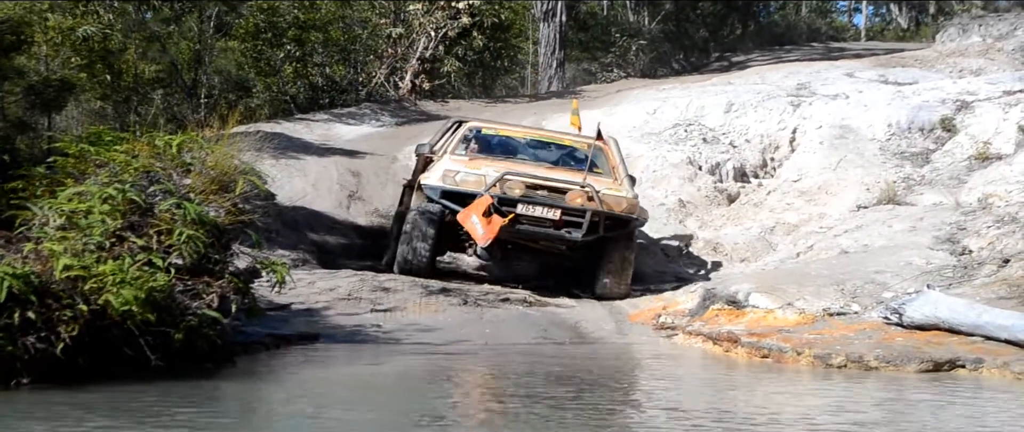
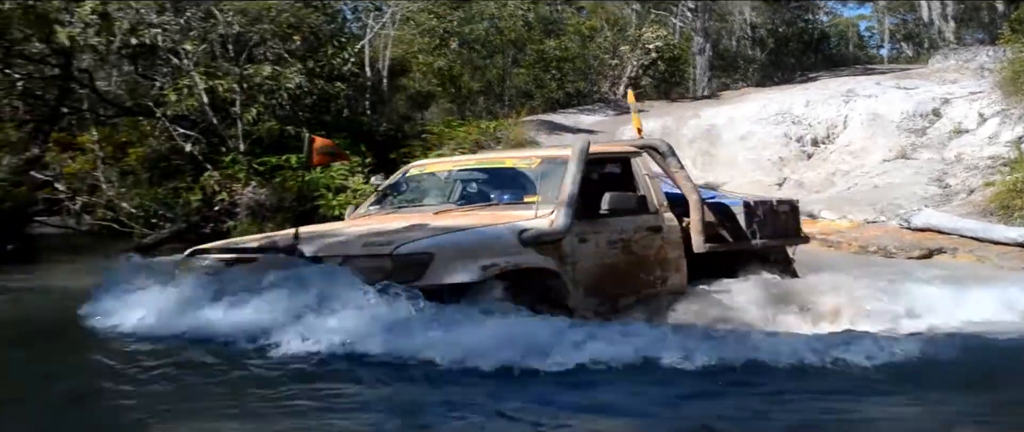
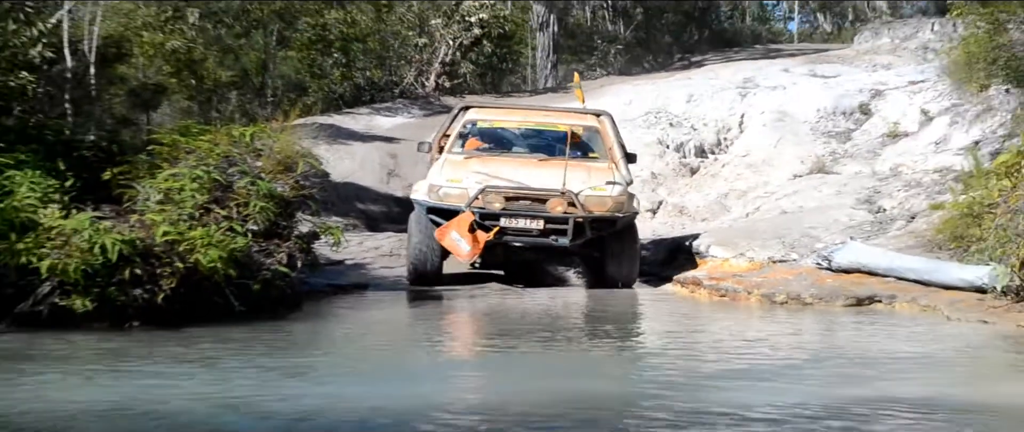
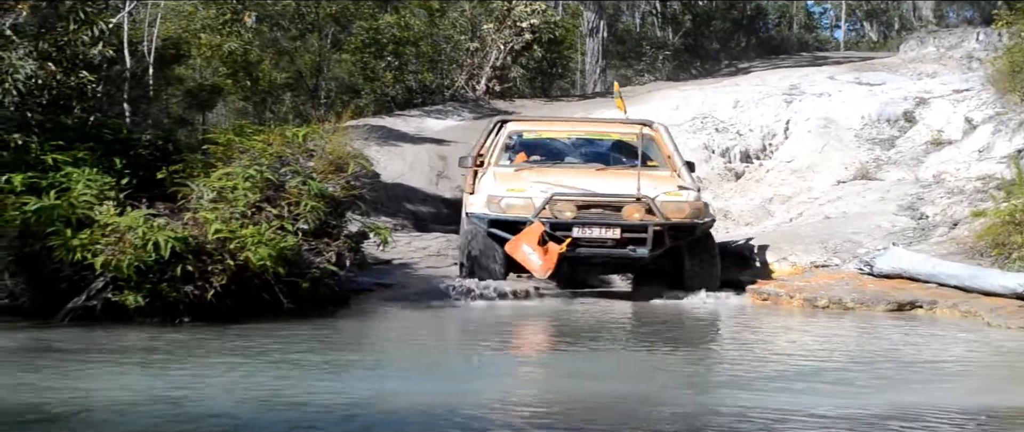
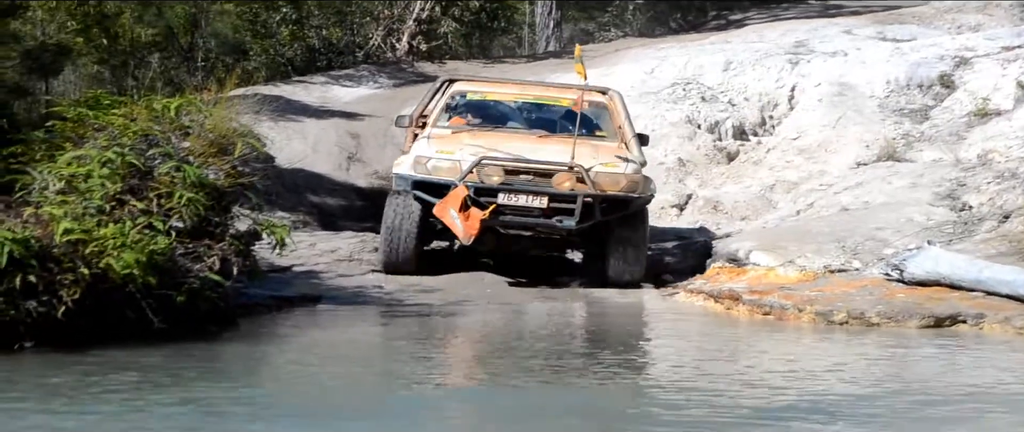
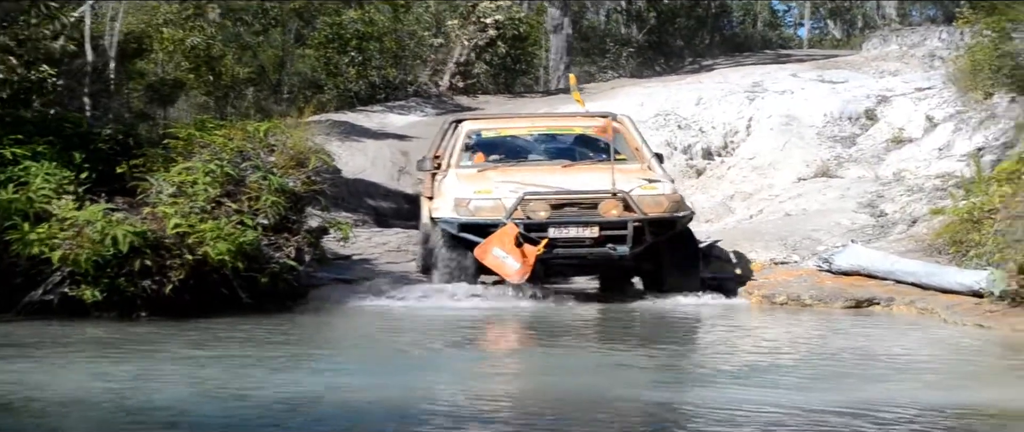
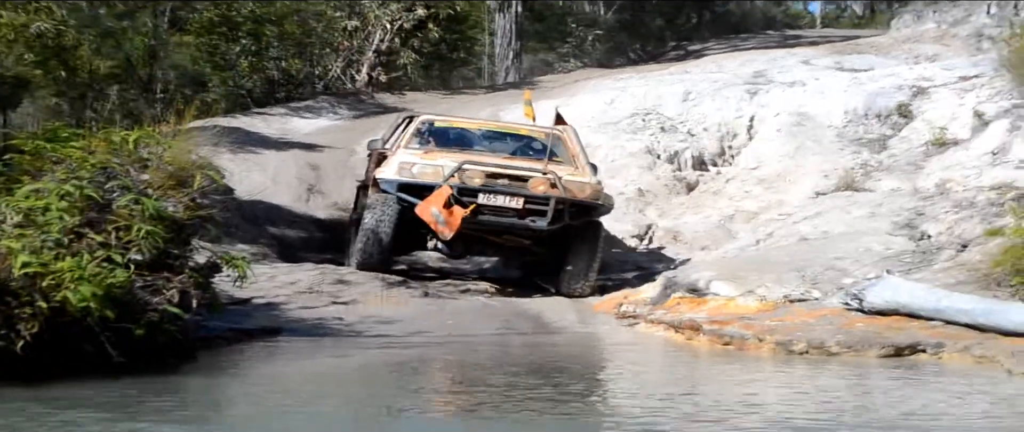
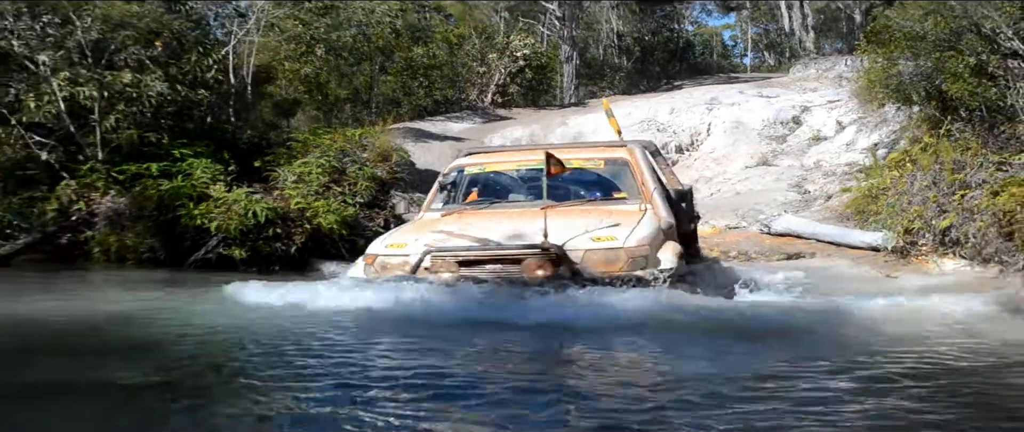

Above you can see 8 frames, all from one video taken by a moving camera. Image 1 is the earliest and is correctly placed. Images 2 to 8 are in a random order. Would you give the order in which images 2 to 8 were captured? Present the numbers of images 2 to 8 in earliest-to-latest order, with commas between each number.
7, 5, 3, 4, 6, 8, 2
